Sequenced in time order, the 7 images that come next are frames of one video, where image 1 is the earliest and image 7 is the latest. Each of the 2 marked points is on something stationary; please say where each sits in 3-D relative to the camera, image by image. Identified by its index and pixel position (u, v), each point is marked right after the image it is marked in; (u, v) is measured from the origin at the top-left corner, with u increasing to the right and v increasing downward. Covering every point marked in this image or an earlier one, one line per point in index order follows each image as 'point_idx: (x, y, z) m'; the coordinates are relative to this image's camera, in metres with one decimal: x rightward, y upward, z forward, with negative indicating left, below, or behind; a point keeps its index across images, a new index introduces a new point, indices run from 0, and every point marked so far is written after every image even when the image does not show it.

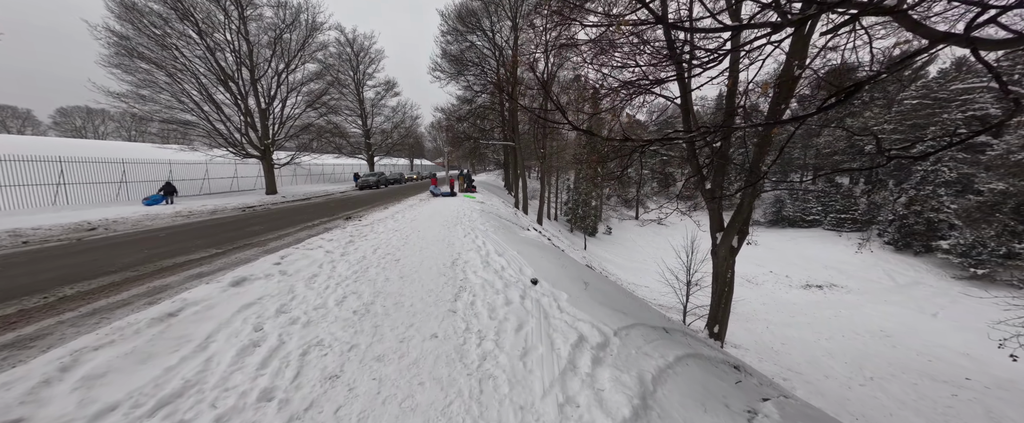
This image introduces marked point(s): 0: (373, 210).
0: (-4.3, 0.0, +9.3) m
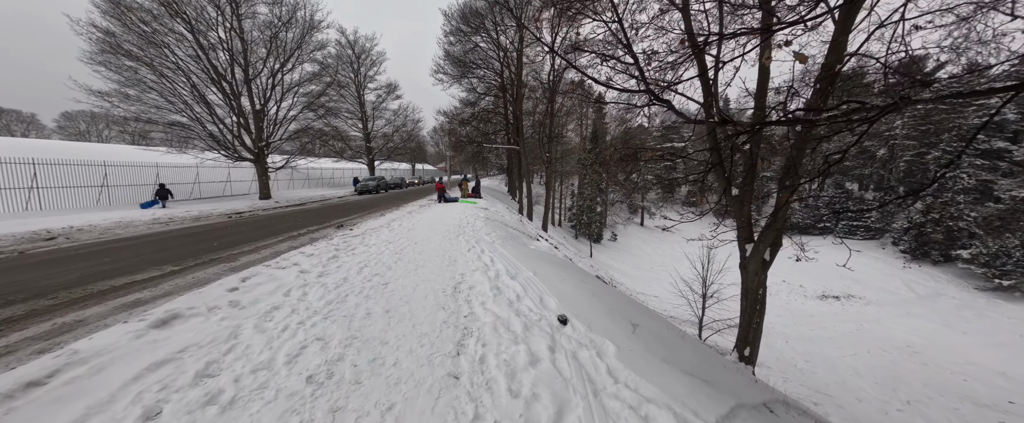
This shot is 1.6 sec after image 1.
0: (-4.1, -0.2, +8.6) m
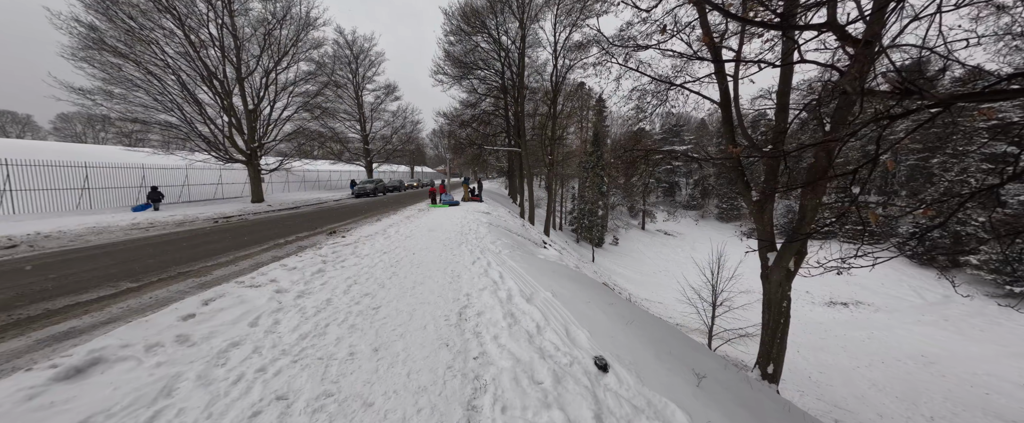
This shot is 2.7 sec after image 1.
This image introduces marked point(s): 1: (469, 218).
0: (-4.0, -0.3, +8.2) m
1: (-1.2, -0.2, +8.8) m
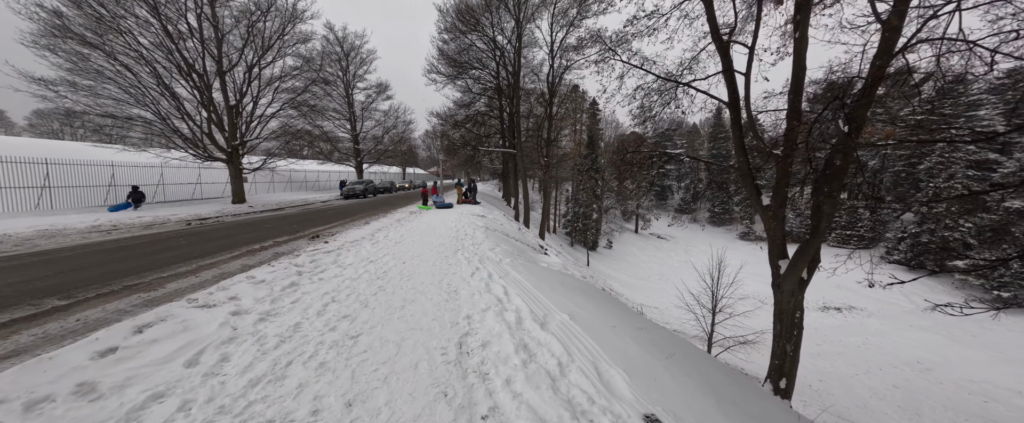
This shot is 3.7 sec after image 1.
0: (-4.1, -0.4, +7.6) m
1: (-1.3, -0.3, +8.4) m
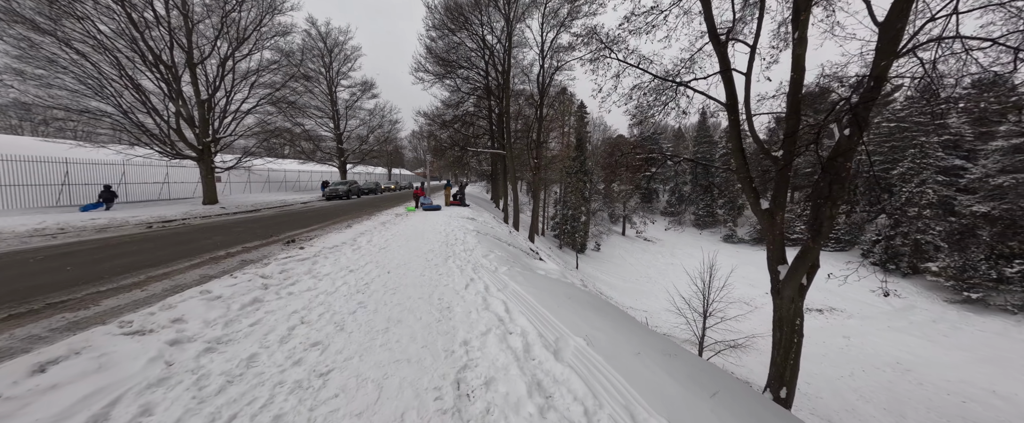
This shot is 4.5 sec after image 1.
0: (-4.3, -0.4, +7.1) m
1: (-1.5, -0.3, +8.0) m
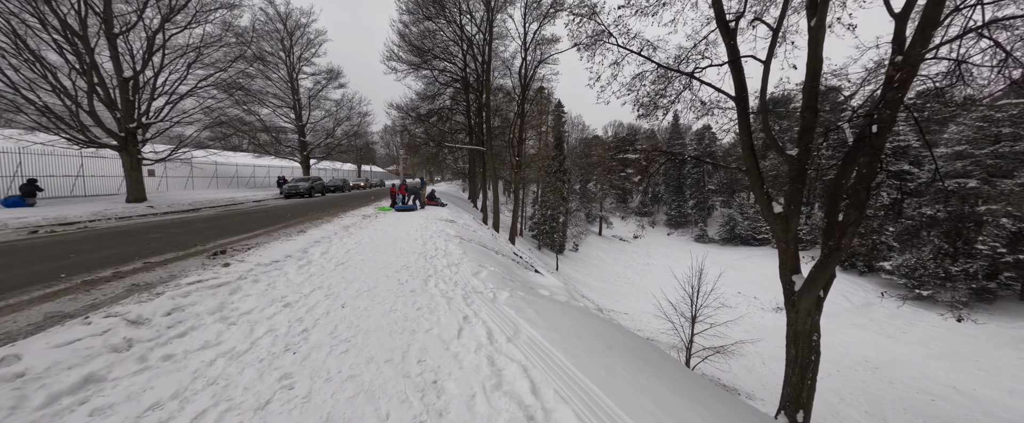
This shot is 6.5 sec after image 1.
0: (-4.5, -0.4, +5.8) m
1: (-1.8, -0.4, +6.9) m
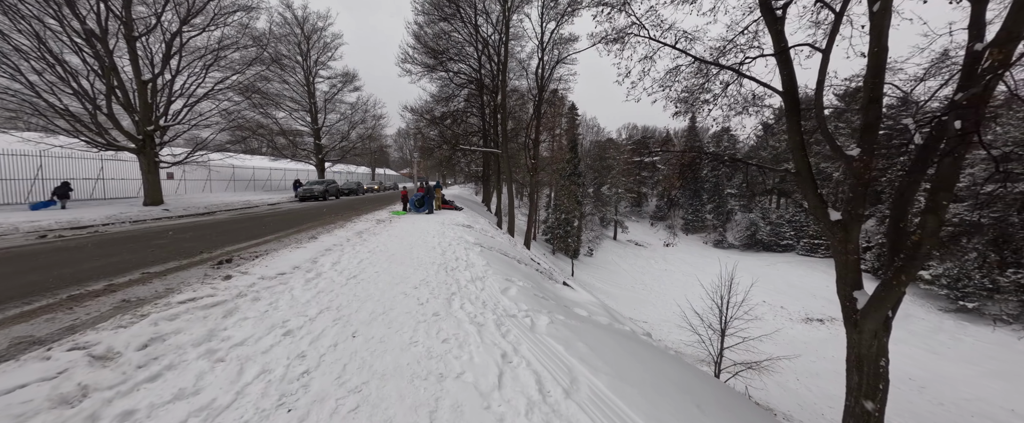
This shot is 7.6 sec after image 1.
0: (-4.1, -0.5, +5.5) m
1: (-1.4, -0.5, +6.5) m
